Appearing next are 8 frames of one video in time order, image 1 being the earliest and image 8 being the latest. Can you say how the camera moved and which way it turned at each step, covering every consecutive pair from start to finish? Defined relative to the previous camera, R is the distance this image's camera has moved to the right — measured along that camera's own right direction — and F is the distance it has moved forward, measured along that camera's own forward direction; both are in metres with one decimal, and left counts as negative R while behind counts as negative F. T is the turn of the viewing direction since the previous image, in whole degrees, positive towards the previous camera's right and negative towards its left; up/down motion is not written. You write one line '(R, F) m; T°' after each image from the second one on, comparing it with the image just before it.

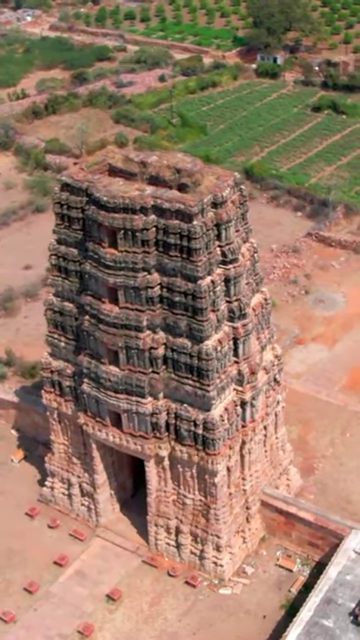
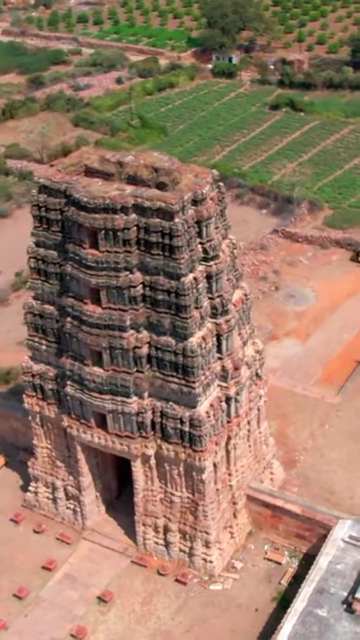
(-0.6, 0.0) m; +3°
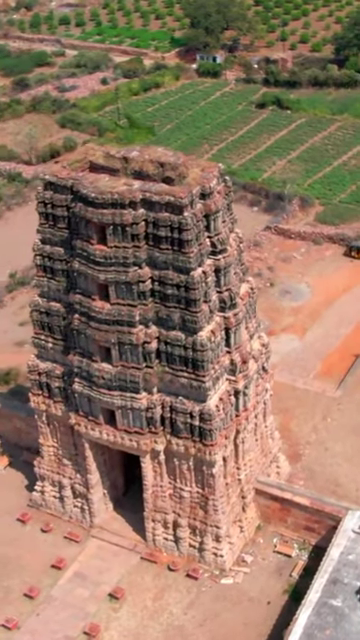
(-0.6, 0.0) m; +1°
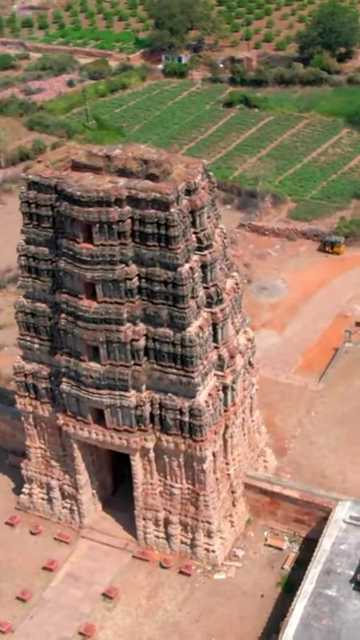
(-0.5, 0.0) m; +2°
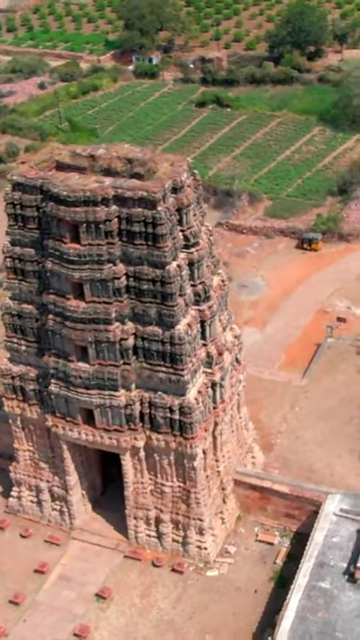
(-0.4, 0.0) m; +2°
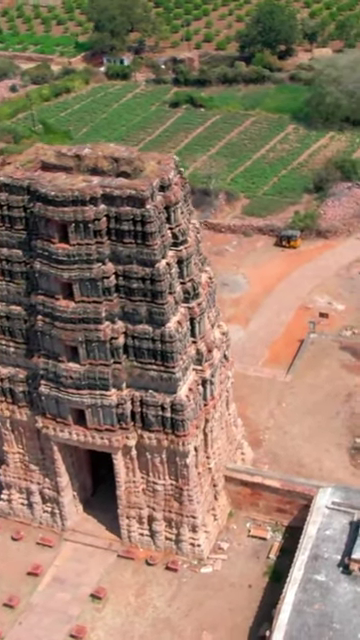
(-0.4, 0.0) m; +2°
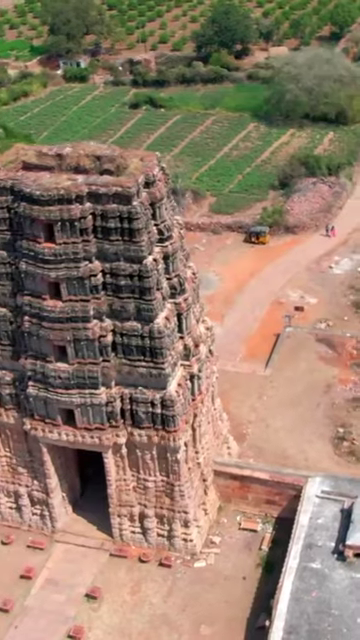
(-0.7, -0.1) m; +3°
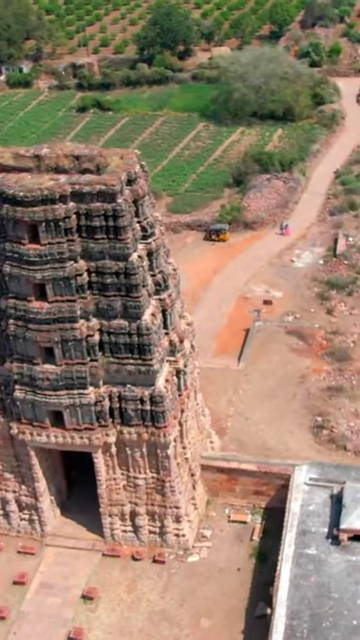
(-1.0, -0.1) m; +4°
